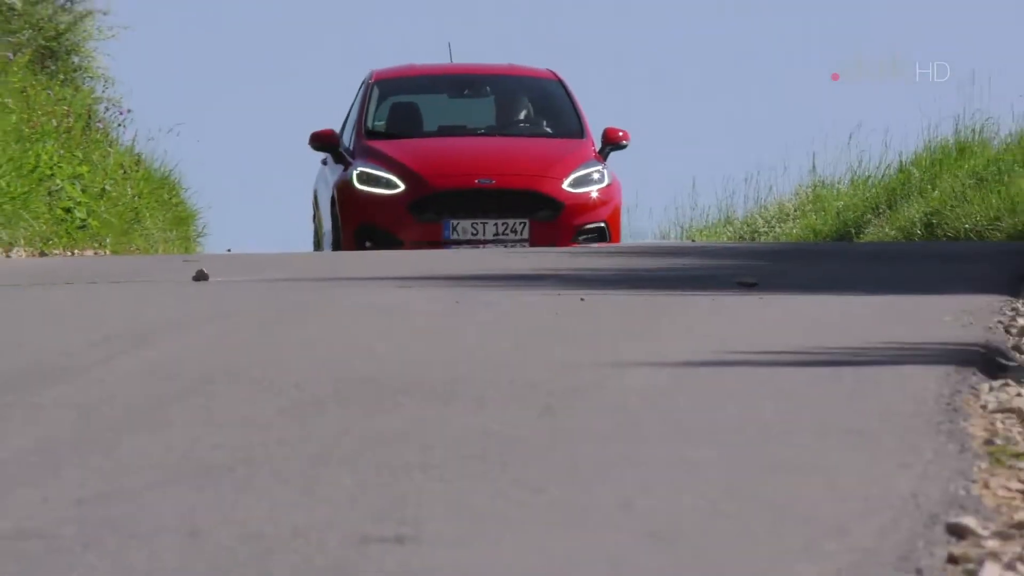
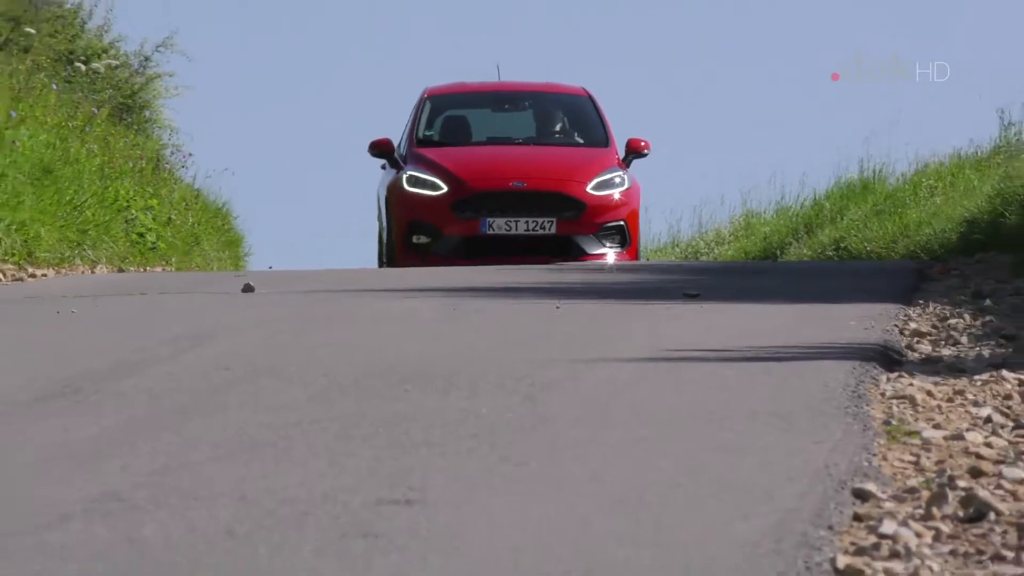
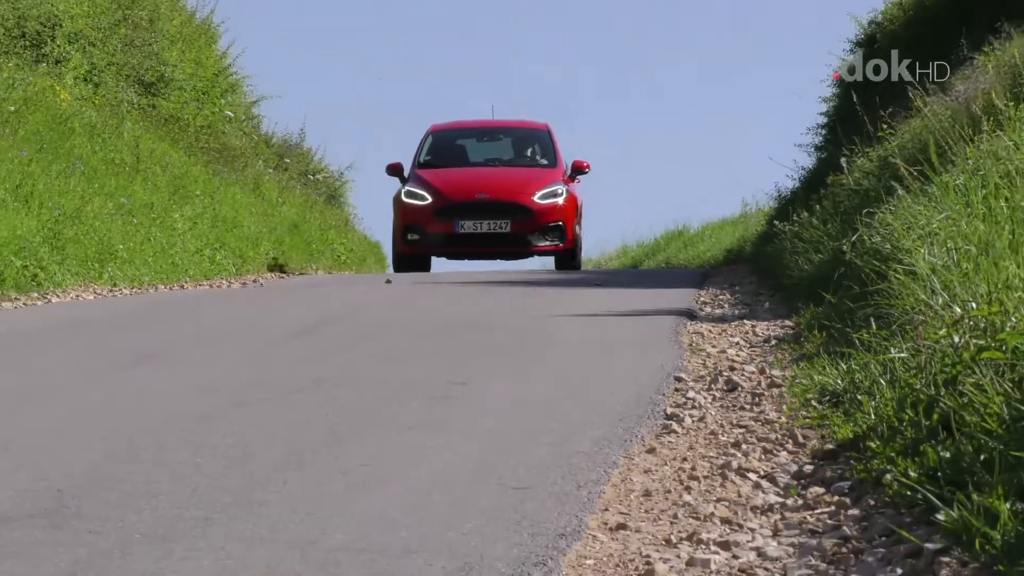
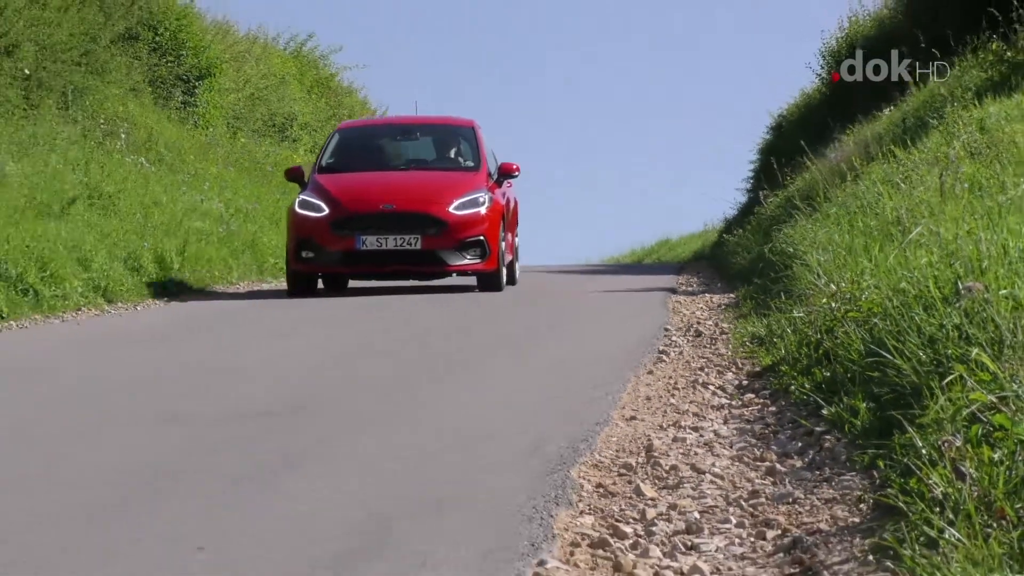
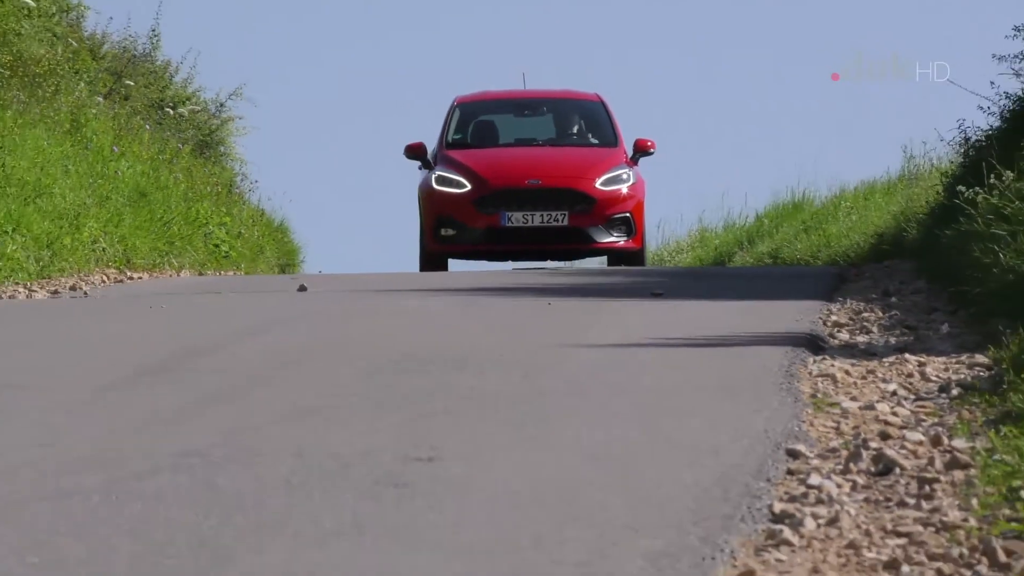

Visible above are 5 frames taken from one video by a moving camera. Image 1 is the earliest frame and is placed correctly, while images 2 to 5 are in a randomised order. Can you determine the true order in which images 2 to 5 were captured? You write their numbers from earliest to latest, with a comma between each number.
2, 5, 3, 4
